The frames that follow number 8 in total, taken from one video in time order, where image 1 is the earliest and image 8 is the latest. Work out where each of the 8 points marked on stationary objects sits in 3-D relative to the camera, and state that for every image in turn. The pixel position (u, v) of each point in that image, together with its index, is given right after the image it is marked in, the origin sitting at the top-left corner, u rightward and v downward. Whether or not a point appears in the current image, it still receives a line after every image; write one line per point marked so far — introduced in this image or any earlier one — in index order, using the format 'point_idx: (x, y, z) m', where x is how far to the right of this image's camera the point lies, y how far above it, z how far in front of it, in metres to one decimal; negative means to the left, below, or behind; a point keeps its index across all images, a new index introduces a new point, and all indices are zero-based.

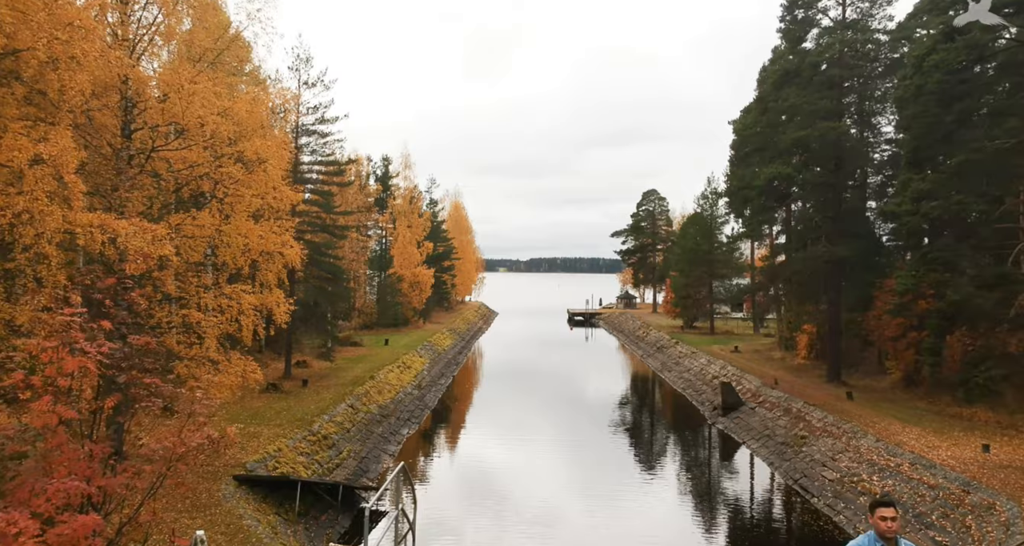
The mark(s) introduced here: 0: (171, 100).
0: (-6.8, +3.4, +13.0) m
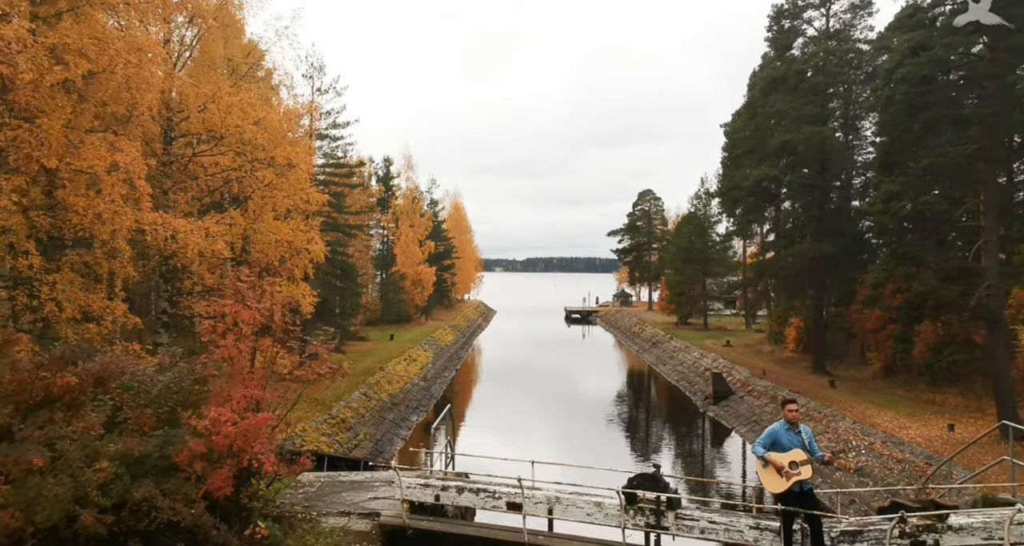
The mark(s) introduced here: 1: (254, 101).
0: (-6.6, +3.5, +14.5) m
1: (-5.8, +3.9, +15.0) m
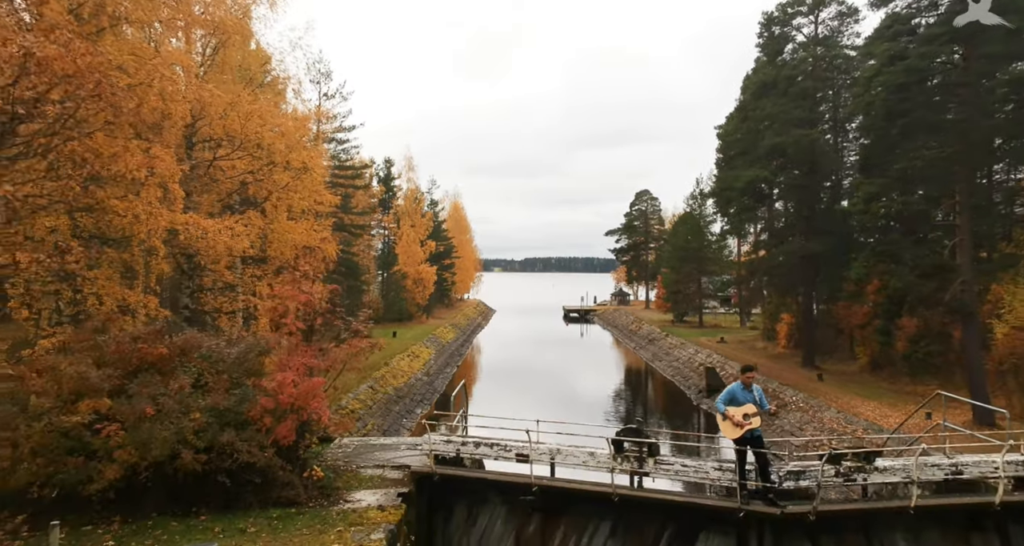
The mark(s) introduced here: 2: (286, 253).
0: (-6.5, +3.6, +15.5) m
1: (-5.8, +3.9, +16.0) m
2: (-5.7, +0.6, +16.8) m
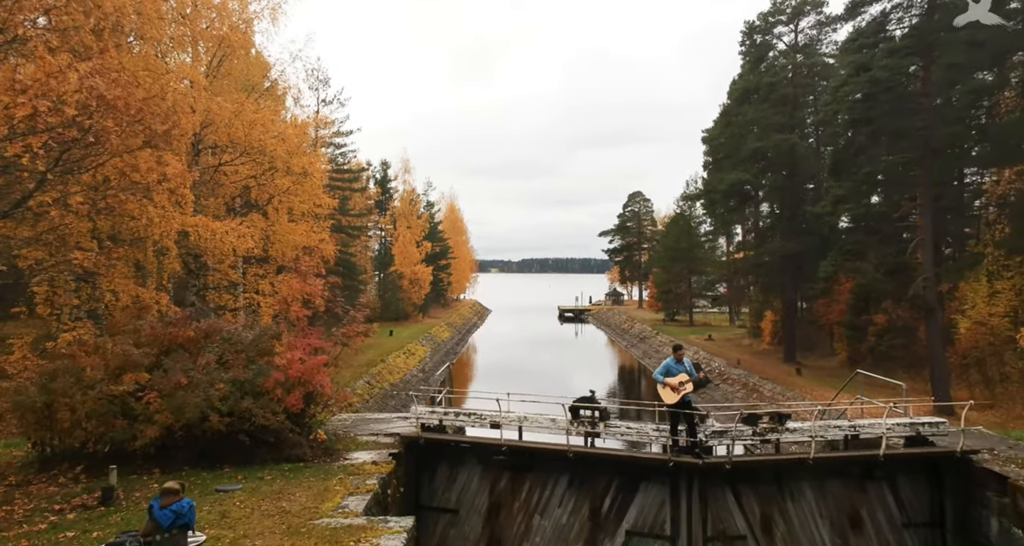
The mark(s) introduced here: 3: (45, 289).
0: (-6.9, +3.6, +16.5) m
1: (-6.1, +4.0, +17.0) m
2: (-6.0, +0.6, +17.9) m
3: (-8.4, -0.3, +12.1) m
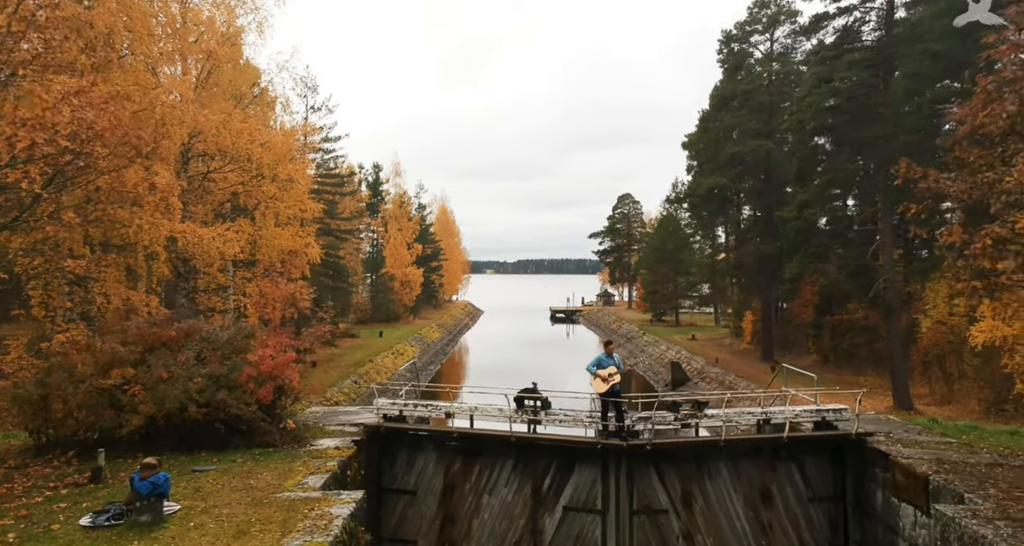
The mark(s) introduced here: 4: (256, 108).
0: (-7.5, +3.5, +17.2) m
1: (-6.7, +3.9, +17.7) m
2: (-6.6, +0.5, +18.6) m
3: (-9.0, -0.4, +12.8) m
4: (-7.6, +4.9, +19.8) m
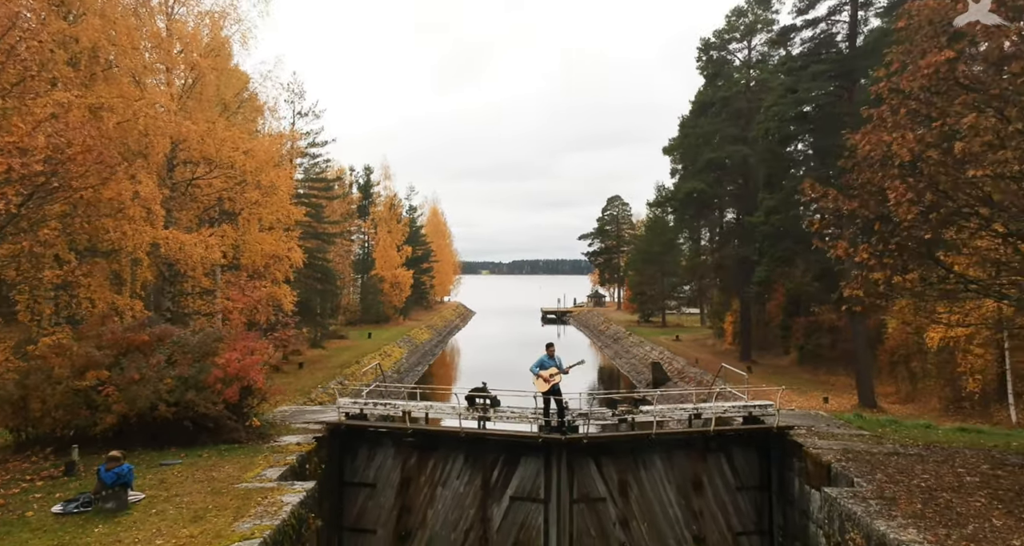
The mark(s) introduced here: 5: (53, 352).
0: (-8.2, +3.4, +17.7) m
1: (-7.4, +3.8, +18.2) m
2: (-7.3, +0.4, +19.1) m
3: (-9.7, -0.5, +13.3) m
4: (-8.3, +4.8, +20.3) m
5: (-8.5, -1.4, +12.3) m
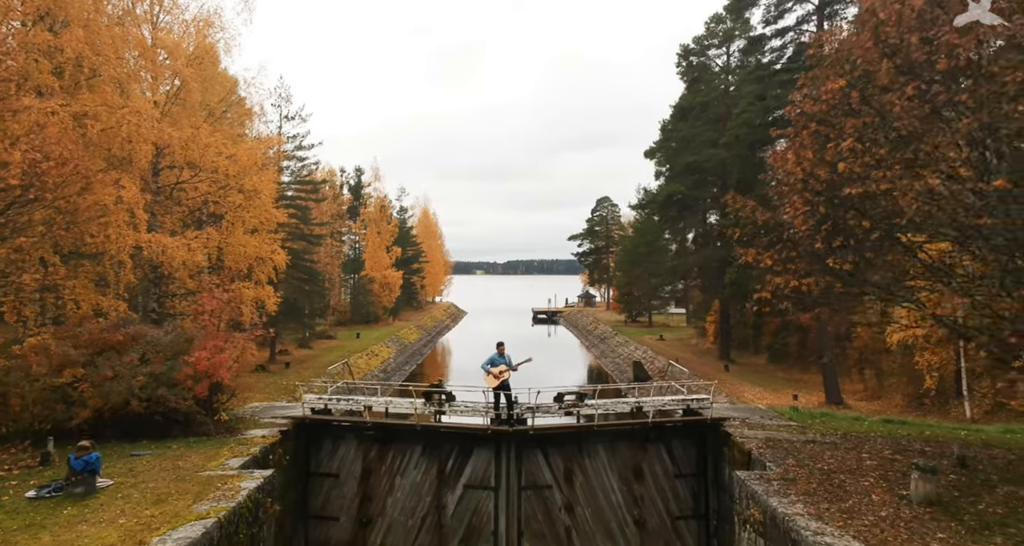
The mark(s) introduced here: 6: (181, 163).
0: (-8.8, +3.3, +18.2) m
1: (-8.1, +3.7, +18.7) m
2: (-8.0, +0.3, +19.6) m
3: (-10.3, -0.6, +13.7) m
4: (-9.0, +4.7, +20.8) m
5: (-9.1, -1.5, +12.7) m
6: (-9.3, +3.1, +18.6) m
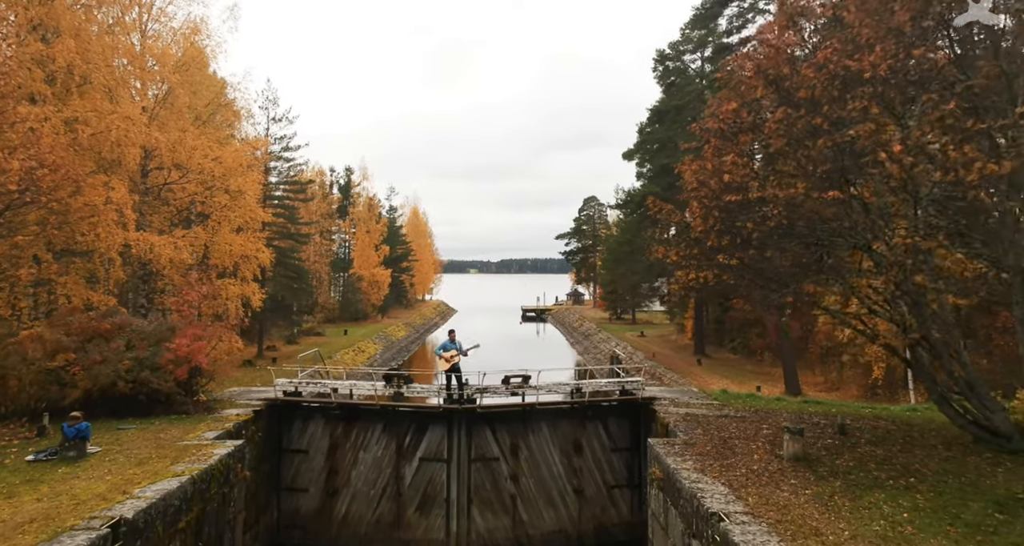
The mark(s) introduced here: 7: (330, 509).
0: (-9.6, +3.4, +19.0) m
1: (-8.9, +3.8, +19.6) m
2: (-8.8, +0.4, +20.4) m
3: (-11.0, -0.5, +14.6) m
4: (-9.8, +4.8, +21.6) m
5: (-9.8, -1.4, +13.6) m
6: (-10.1, +3.2, +19.4) m
7: (-4.0, -5.4, +14.9) m
